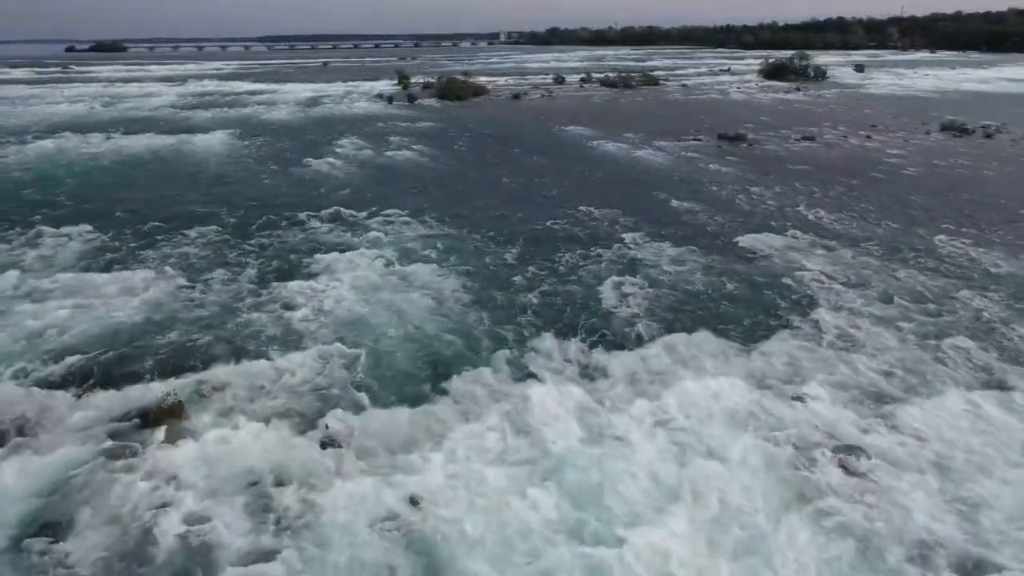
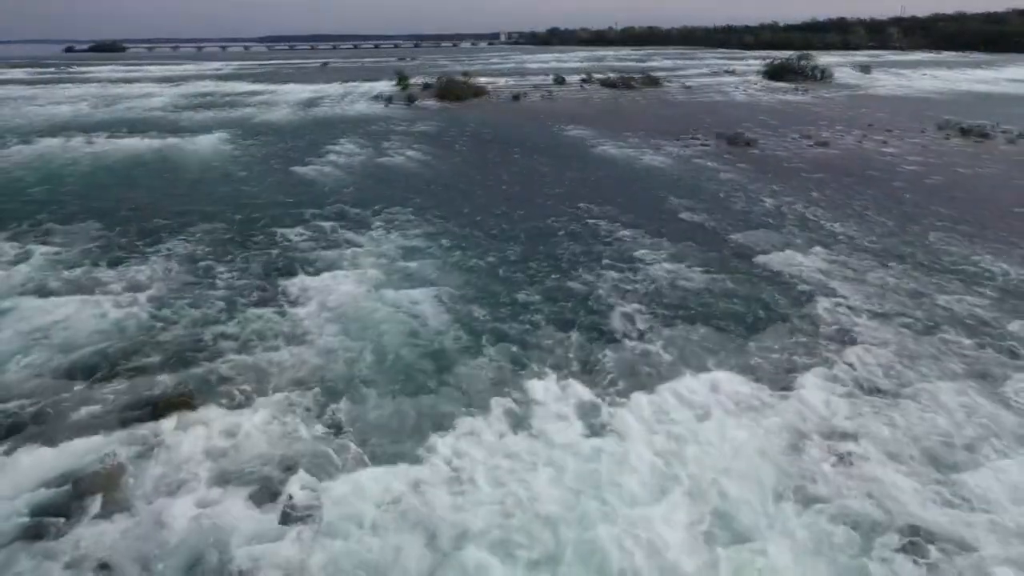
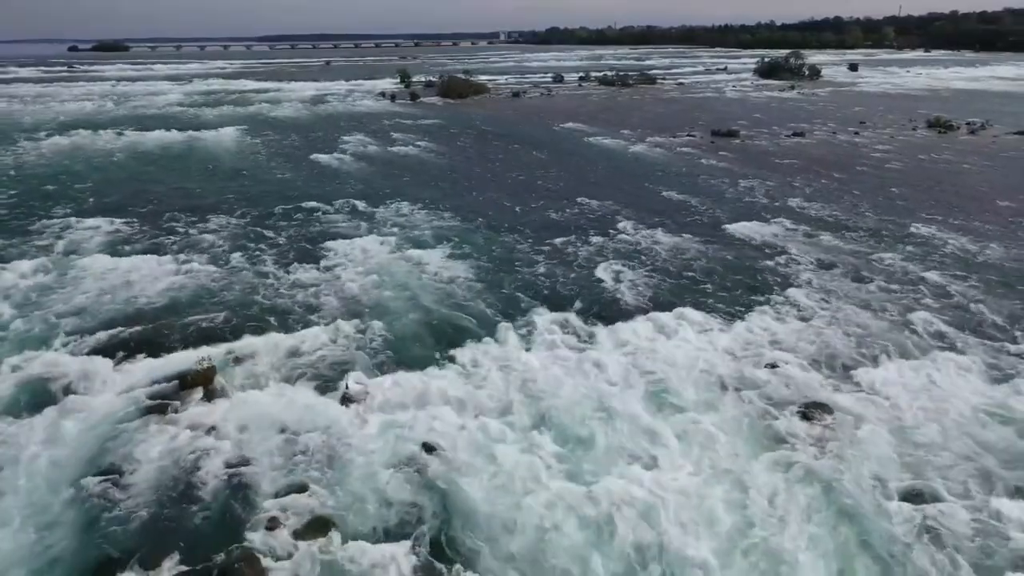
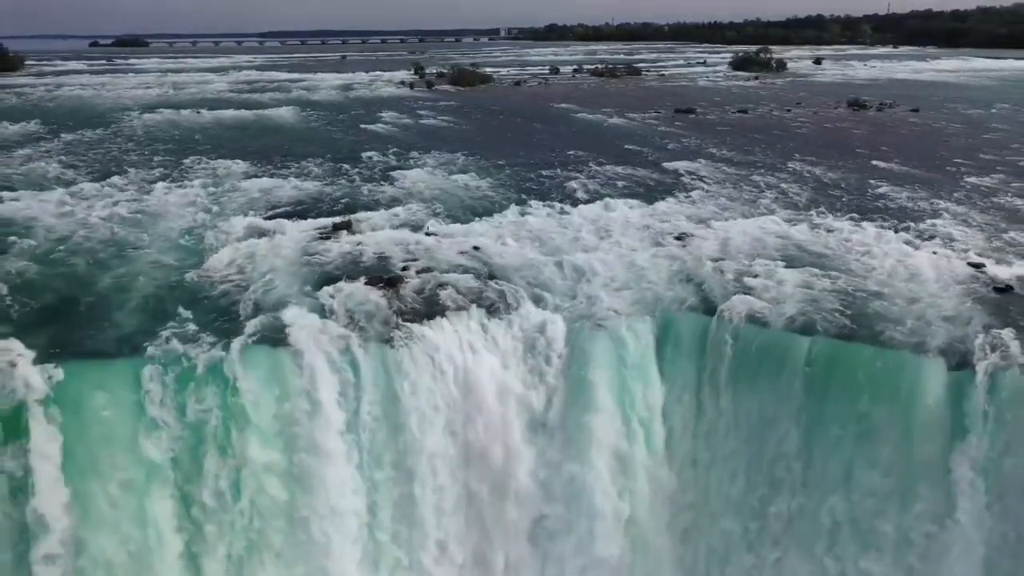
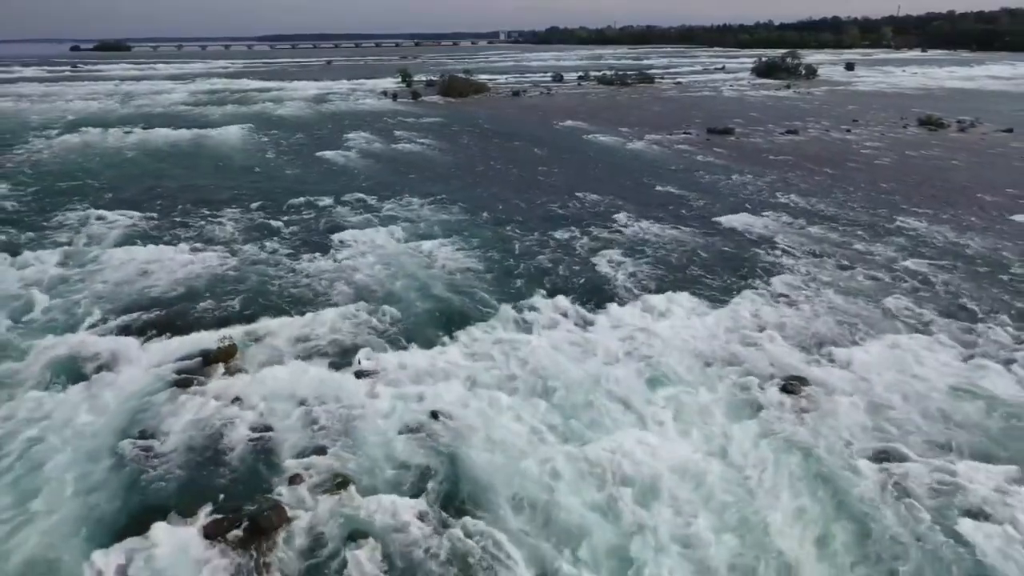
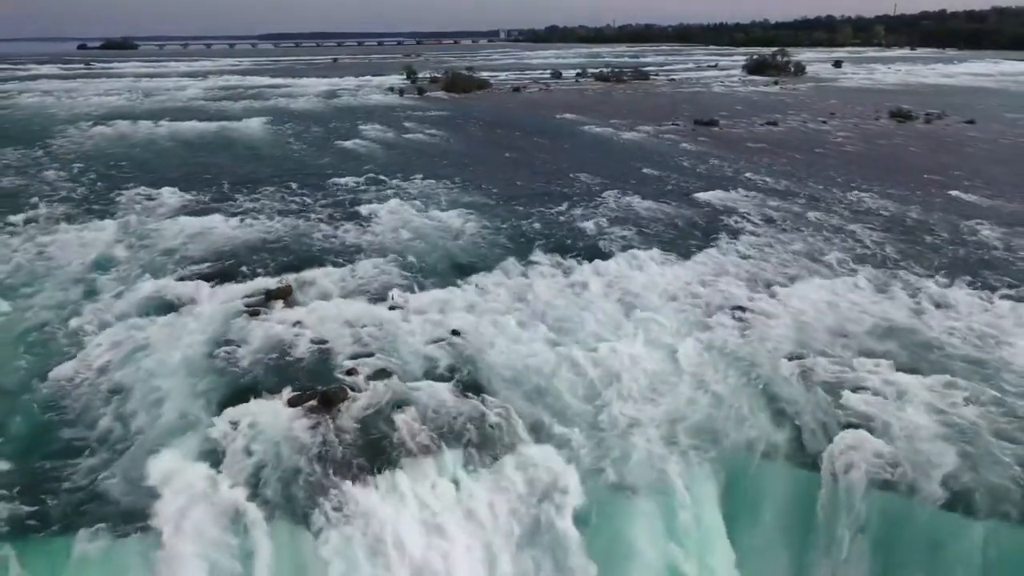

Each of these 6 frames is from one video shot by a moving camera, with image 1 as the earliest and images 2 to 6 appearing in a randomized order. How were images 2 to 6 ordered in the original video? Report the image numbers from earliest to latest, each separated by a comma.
2, 3, 5, 6, 4
